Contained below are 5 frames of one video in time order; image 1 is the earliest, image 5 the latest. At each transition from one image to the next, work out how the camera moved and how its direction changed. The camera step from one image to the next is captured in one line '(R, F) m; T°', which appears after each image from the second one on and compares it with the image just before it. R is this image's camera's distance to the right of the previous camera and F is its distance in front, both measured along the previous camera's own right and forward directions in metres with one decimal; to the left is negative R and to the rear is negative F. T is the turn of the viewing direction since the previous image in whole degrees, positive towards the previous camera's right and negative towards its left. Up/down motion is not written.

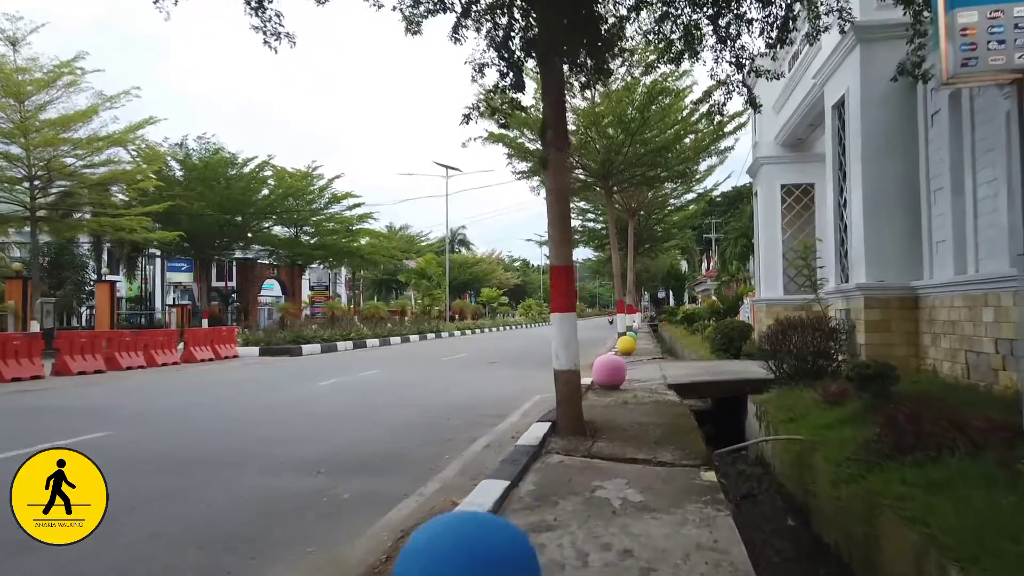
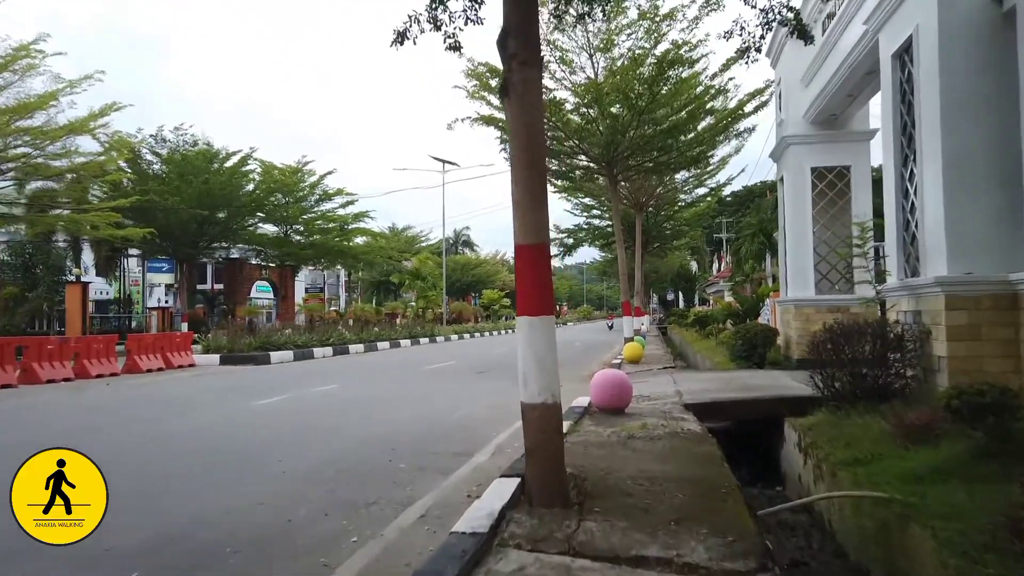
(+0.3, +1.6) m; -1°
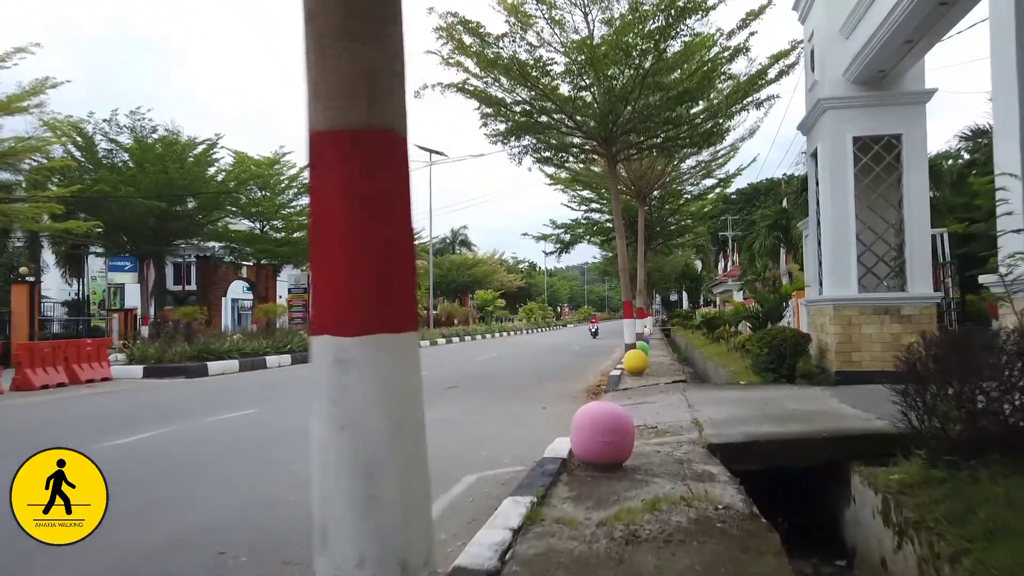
(+0.3, +2.0) m; 0°
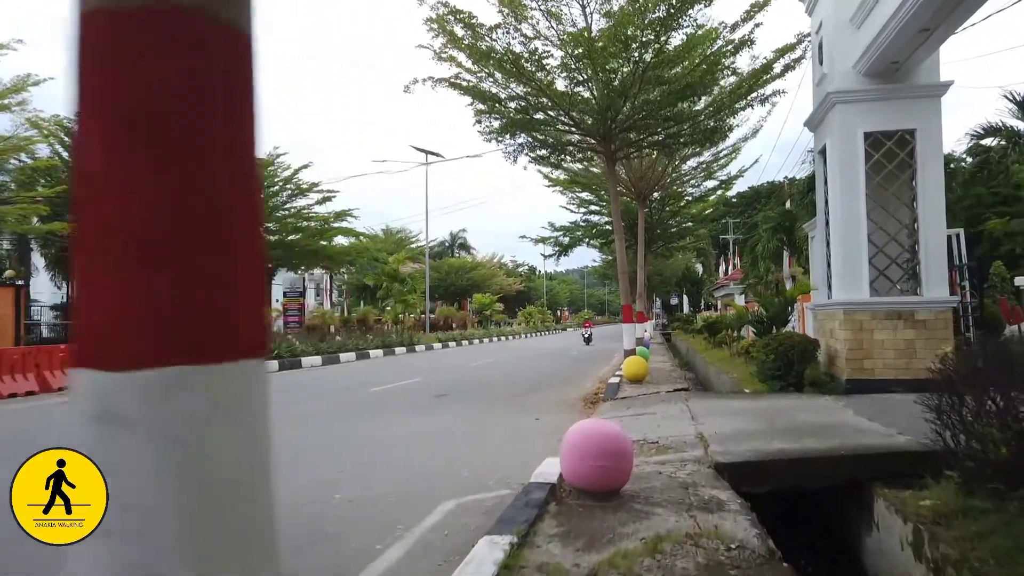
(+0.1, +0.5) m; 0°
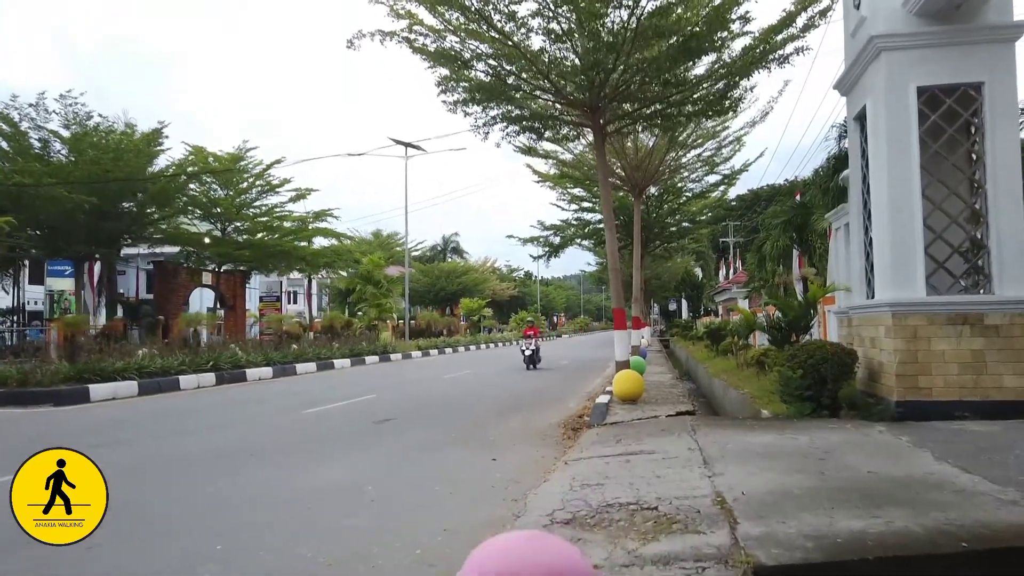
(+0.4, +1.9) m; 0°
